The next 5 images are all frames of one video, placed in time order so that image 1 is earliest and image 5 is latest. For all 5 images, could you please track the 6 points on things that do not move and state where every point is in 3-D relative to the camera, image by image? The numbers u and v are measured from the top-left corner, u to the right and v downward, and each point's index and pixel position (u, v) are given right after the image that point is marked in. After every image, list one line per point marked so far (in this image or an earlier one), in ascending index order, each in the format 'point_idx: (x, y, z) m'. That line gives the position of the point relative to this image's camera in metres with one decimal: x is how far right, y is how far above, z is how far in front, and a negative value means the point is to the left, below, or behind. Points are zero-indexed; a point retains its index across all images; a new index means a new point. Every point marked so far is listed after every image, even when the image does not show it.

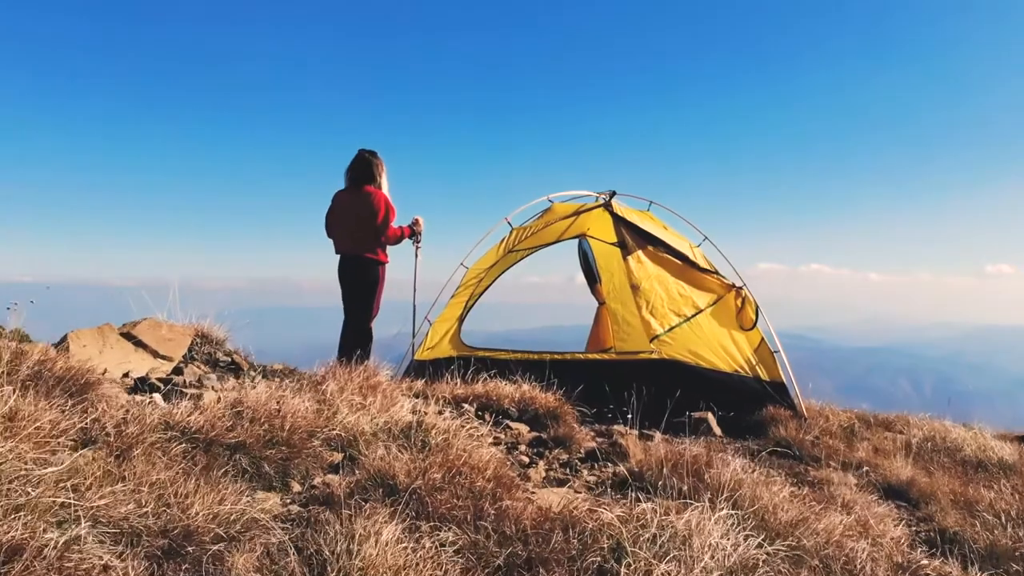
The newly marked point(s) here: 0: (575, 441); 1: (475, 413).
0: (+1.3, -3.1, +17.2) m
1: (-0.8, -2.8, +18.7) m
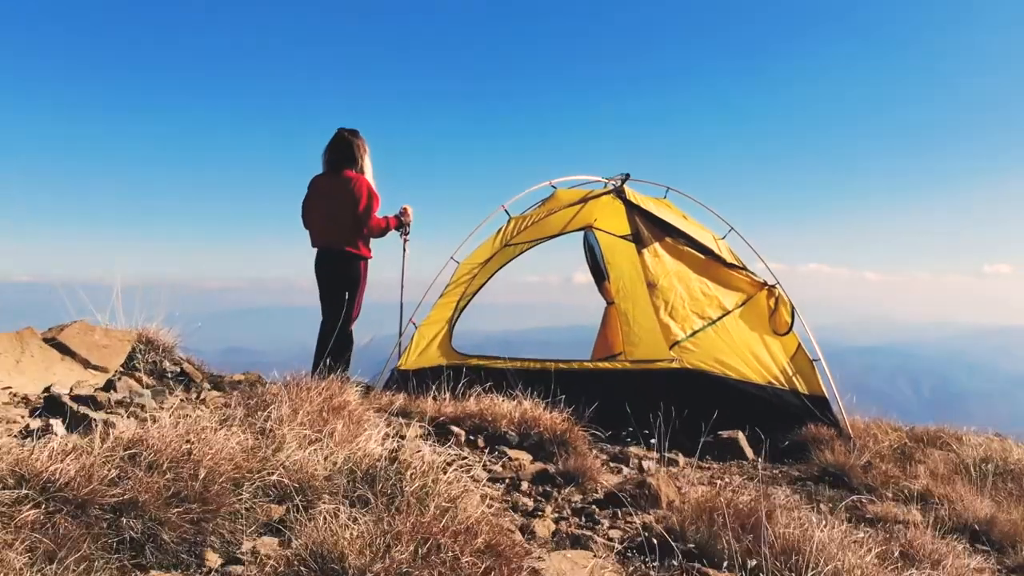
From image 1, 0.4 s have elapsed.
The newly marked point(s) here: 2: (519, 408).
0: (+1.2, -3.1, +13.8) m
1: (-0.8, -2.8, +15.3) m
2: (+0.1, -2.4, +16.8) m
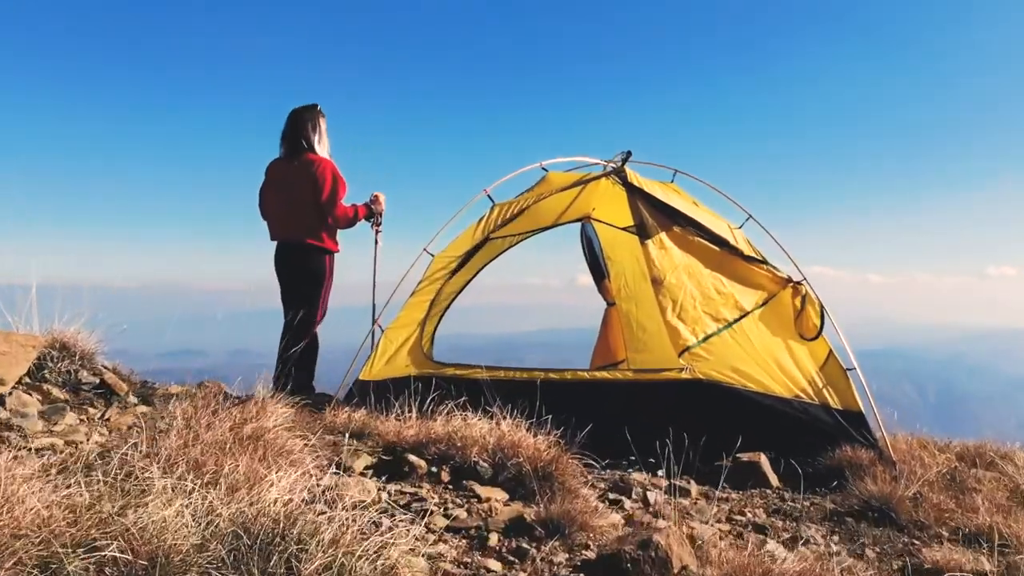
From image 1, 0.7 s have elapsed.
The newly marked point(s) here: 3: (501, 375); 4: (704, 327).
0: (+0.8, -3.0, +10.7) m
1: (-1.2, -2.7, +12.1) m
2: (-0.3, -2.3, +13.6) m
3: (-0.2, -1.9, +18.5) m
4: (+4.1, -0.8, +18.4) m
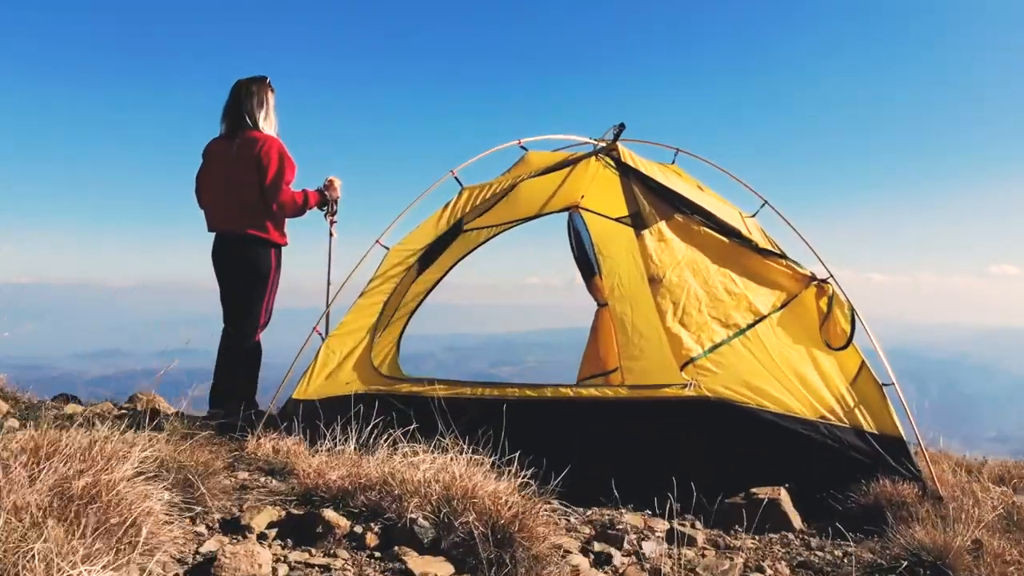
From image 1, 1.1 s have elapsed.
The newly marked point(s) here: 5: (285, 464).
0: (+0.3, -3.0, +7.5) m
1: (-1.8, -2.7, +9.0) m
2: (-0.9, -2.3, +10.5) m
3: (-0.8, -1.9, +15.3) m
4: (+3.6, -0.8, +15.3) m
5: (-3.2, -2.4, +12.1) m
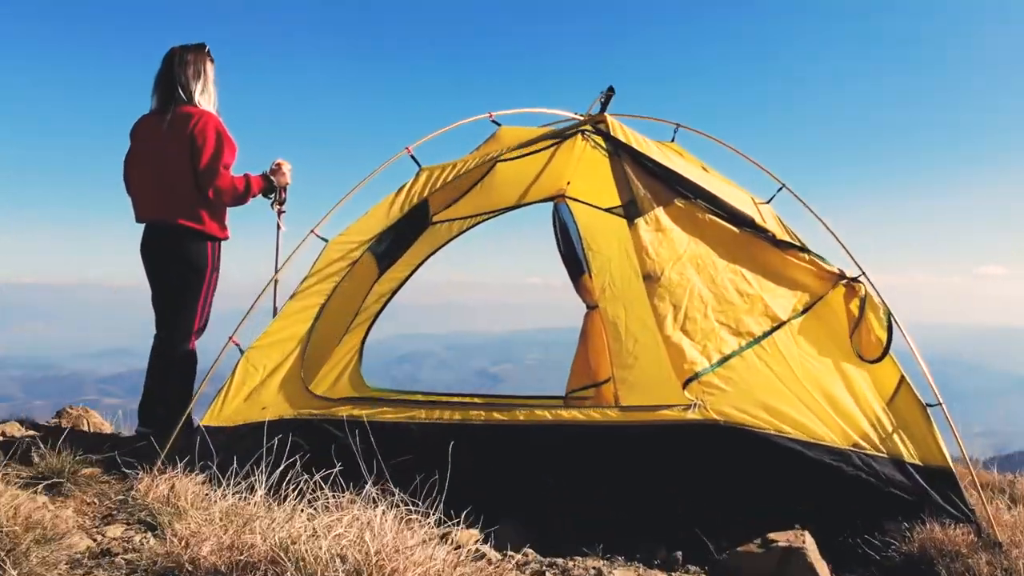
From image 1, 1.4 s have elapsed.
0: (-0.2, -3.0, +4.9) m
1: (-2.3, -2.7, +6.3) m
2: (-1.4, -2.3, +7.8) m
3: (-1.3, -1.9, +12.7) m
4: (+3.1, -0.8, +12.6) m
5: (-3.8, -2.4, +9.4) m
